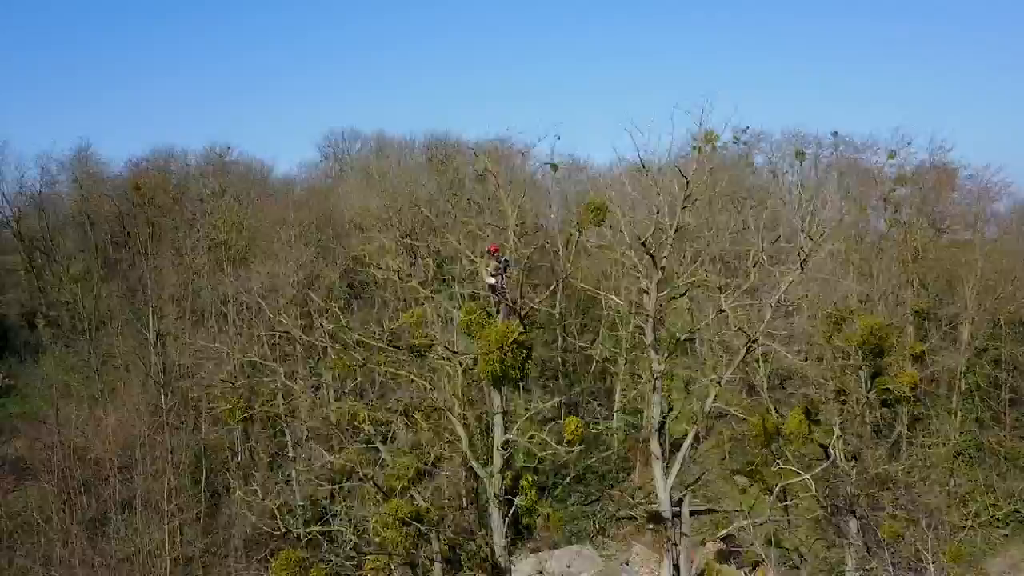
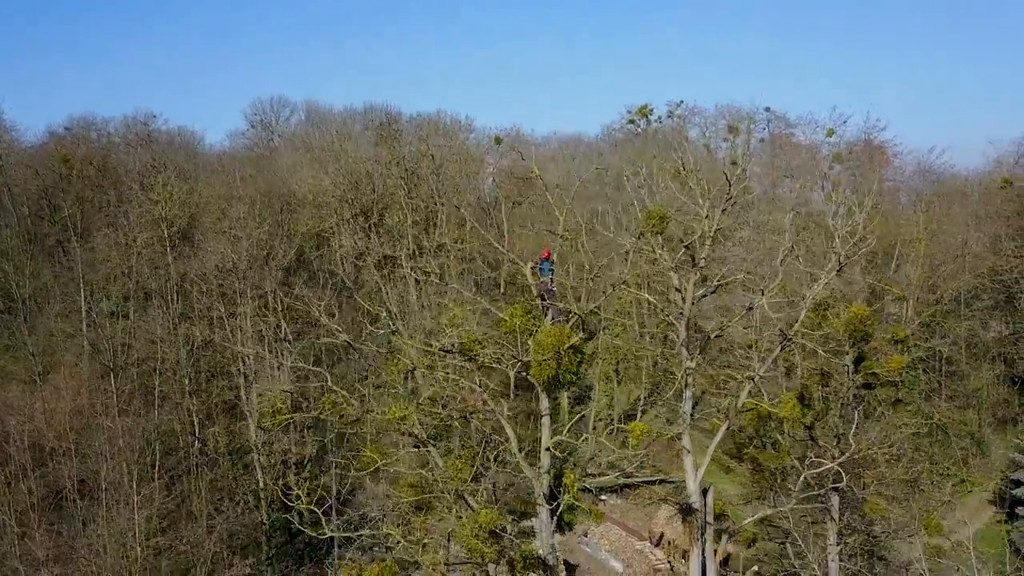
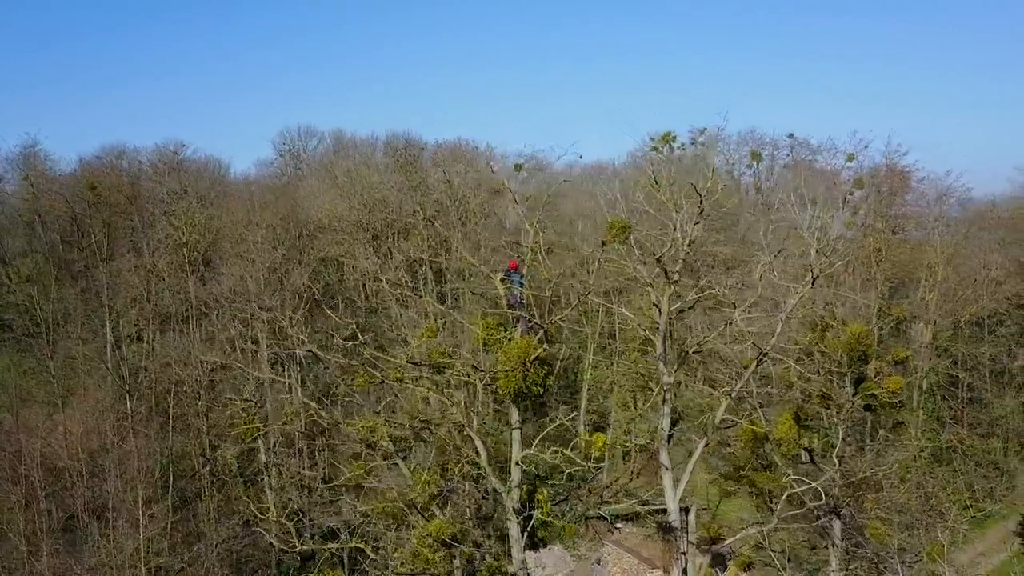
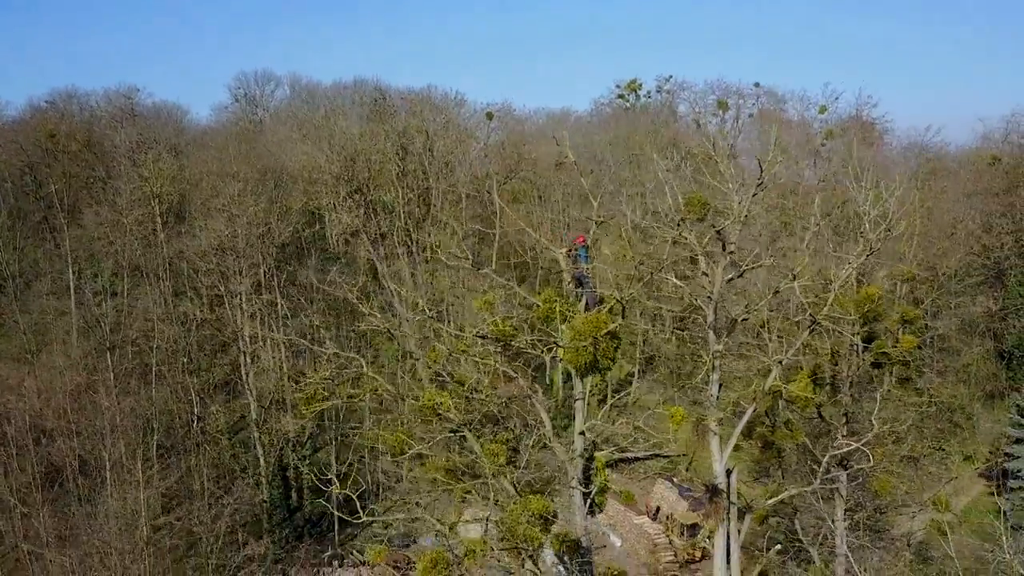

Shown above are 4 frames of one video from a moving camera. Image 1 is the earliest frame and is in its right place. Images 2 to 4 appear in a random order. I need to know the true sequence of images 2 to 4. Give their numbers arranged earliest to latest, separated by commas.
3, 2, 4
